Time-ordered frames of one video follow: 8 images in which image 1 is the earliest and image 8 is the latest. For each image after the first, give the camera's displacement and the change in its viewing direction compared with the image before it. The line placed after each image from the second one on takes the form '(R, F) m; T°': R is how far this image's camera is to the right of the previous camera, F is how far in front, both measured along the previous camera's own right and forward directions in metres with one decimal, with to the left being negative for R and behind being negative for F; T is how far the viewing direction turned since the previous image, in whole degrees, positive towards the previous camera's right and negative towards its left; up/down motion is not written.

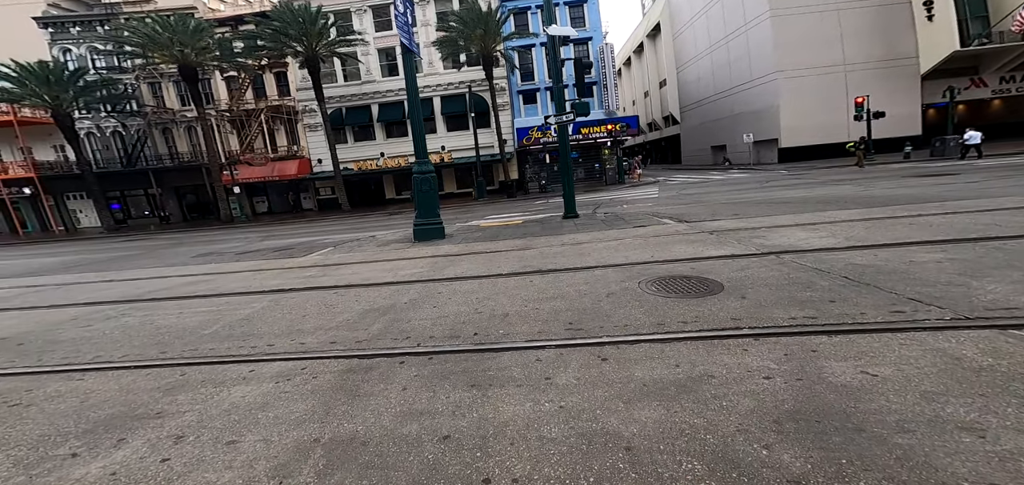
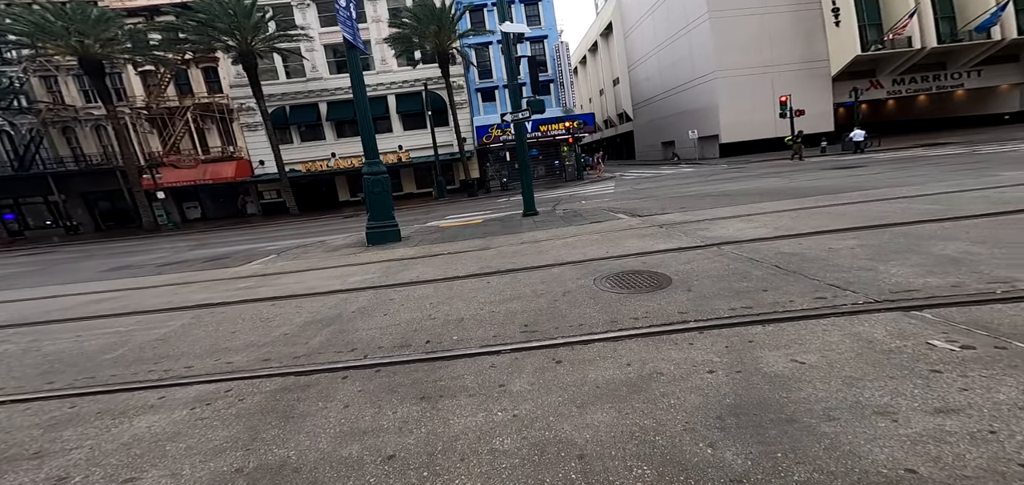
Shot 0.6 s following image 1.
(+0.1, +0.1) m; +6°
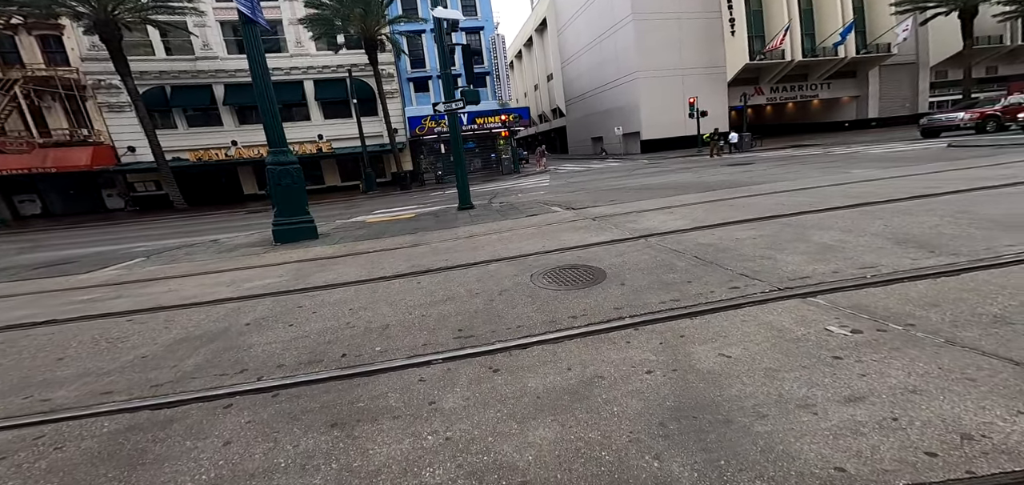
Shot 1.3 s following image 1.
(-0.1, +0.3) m; +11°
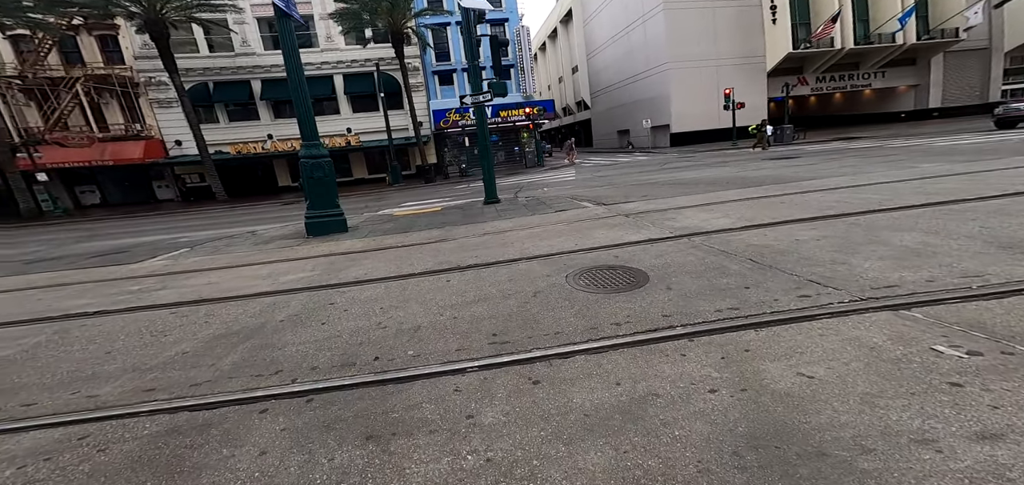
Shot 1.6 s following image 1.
(-0.1, +0.3) m; -4°
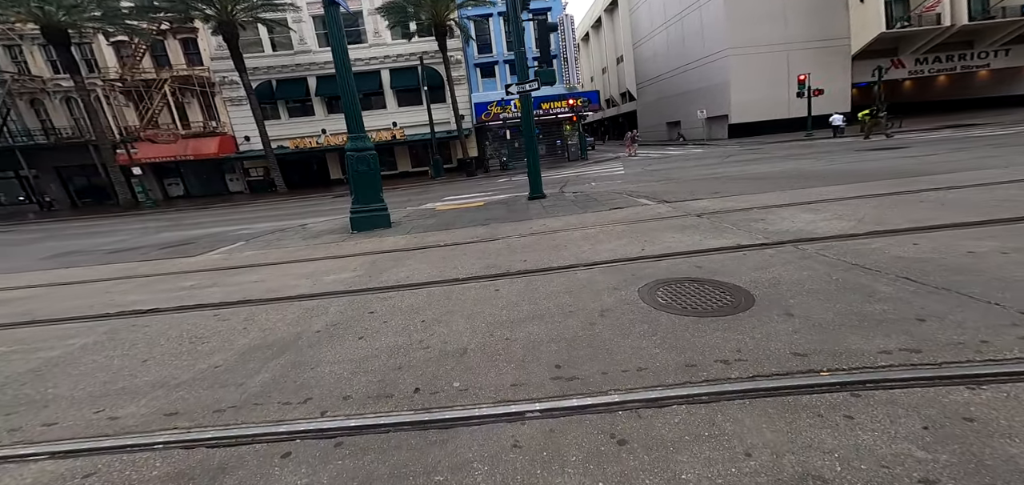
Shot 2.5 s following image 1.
(-0.2, +0.8) m; -7°
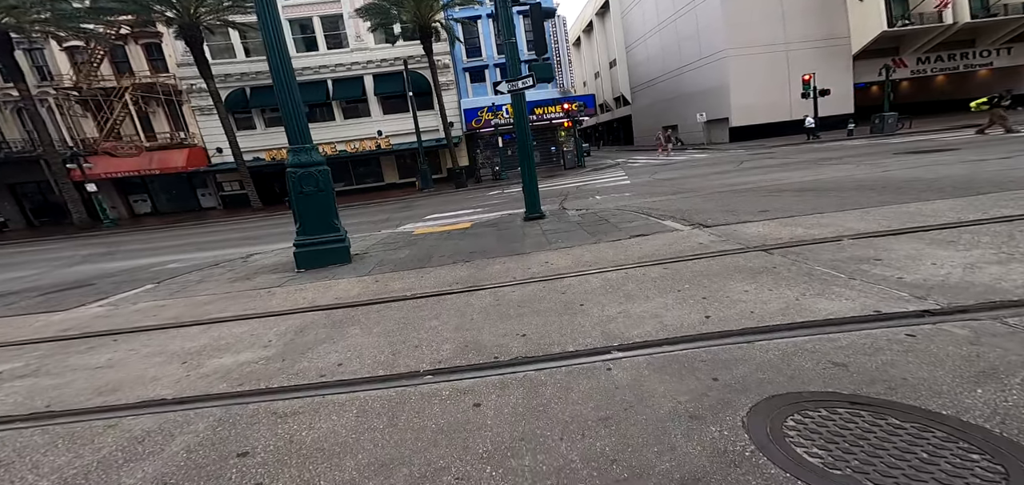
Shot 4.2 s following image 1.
(0.0, +2.0) m; +1°
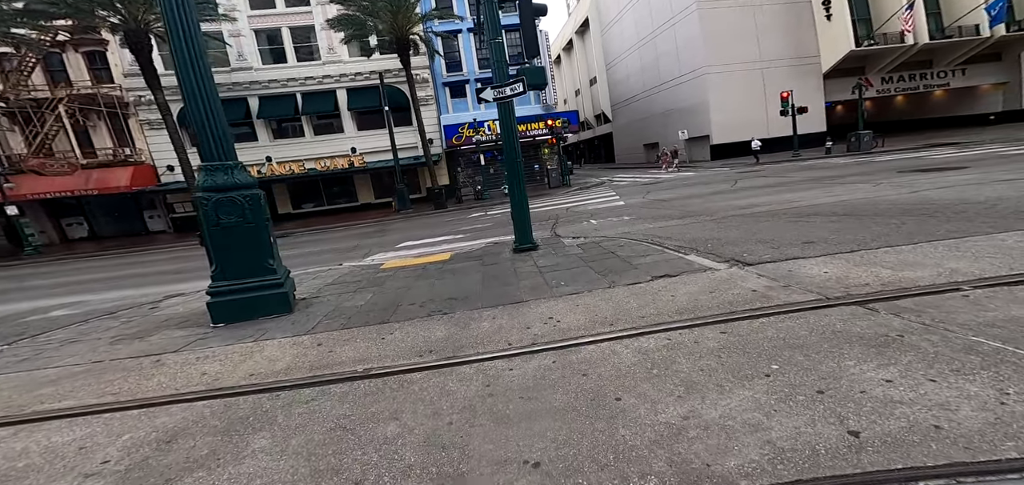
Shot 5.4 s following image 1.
(-0.2, +1.5) m; +3°
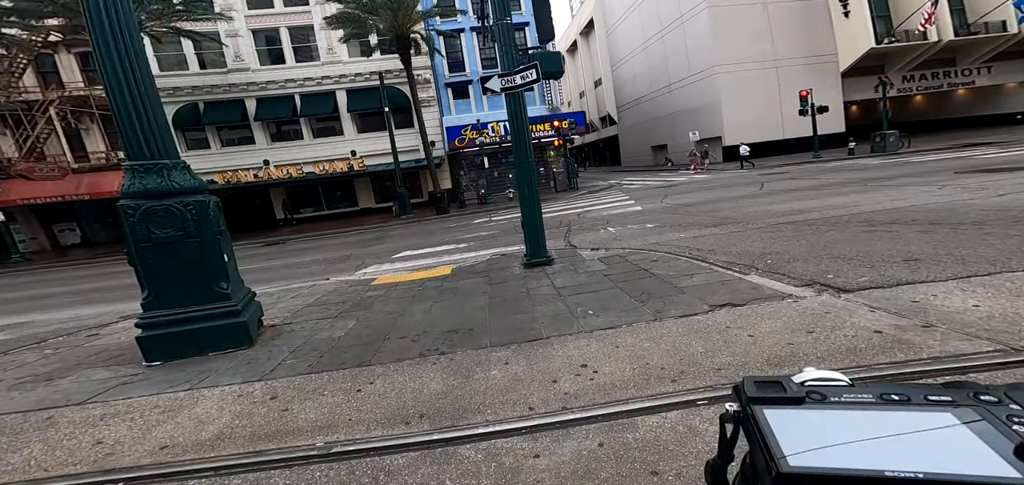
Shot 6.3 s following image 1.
(-0.1, +1.2) m; -1°
